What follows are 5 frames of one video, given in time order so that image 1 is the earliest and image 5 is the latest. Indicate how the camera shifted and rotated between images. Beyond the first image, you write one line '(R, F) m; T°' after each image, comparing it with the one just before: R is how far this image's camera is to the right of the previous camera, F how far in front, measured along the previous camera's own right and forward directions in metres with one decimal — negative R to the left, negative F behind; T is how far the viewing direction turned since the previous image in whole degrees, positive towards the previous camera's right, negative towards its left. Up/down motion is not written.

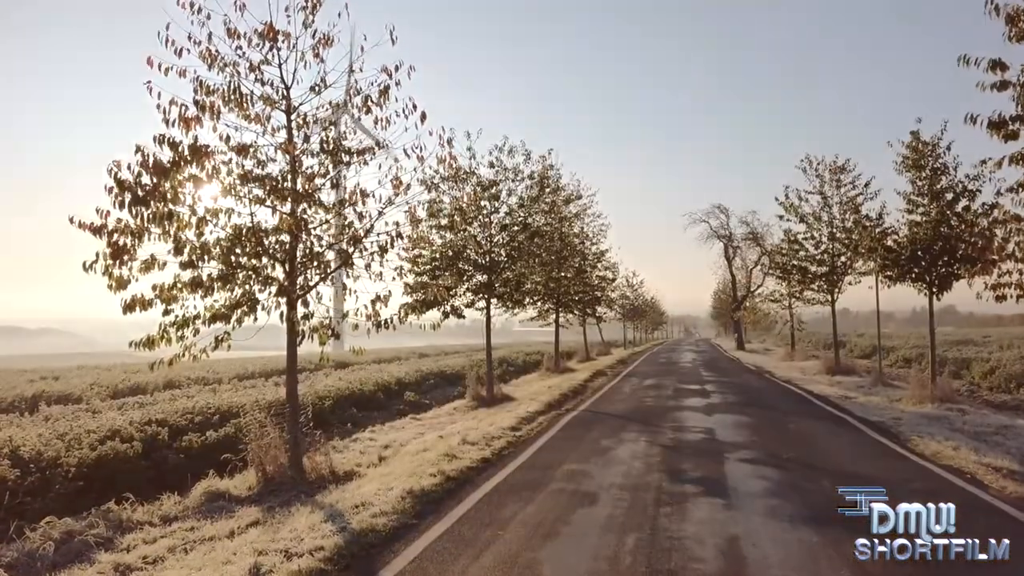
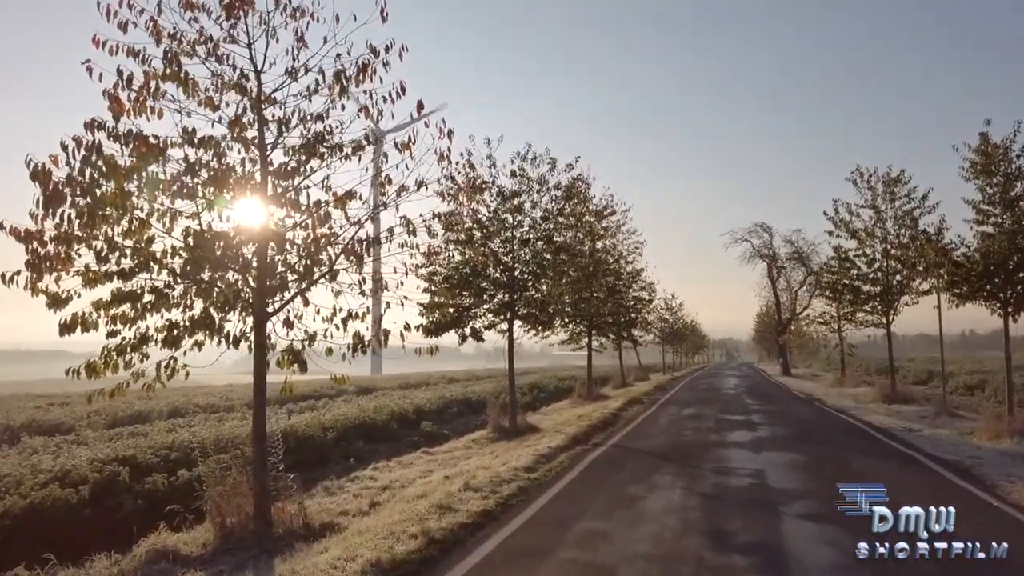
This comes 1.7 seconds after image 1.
(+0.4, +1.8) m; -3°
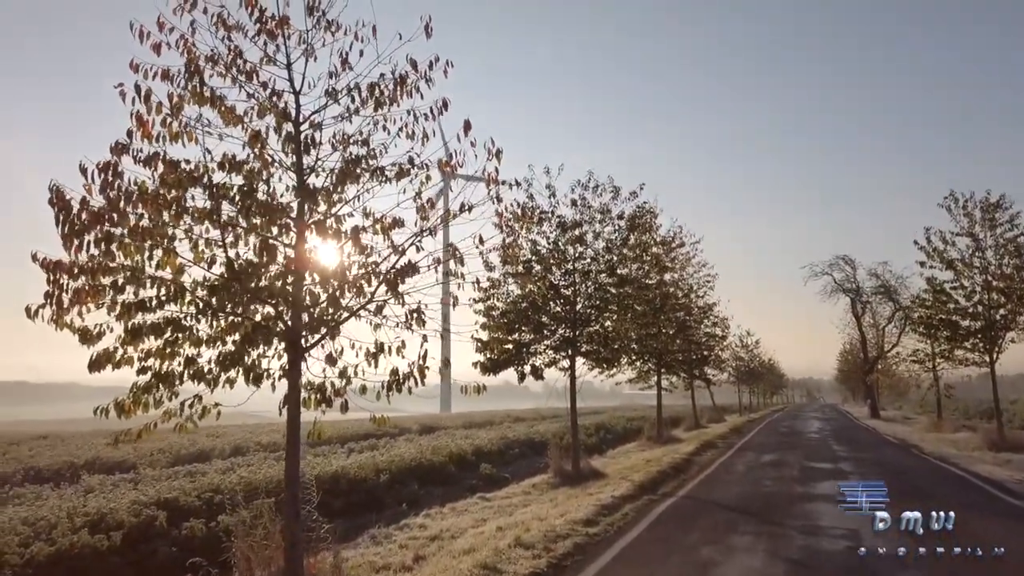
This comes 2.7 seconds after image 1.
(+0.2, +0.9) m; -5°
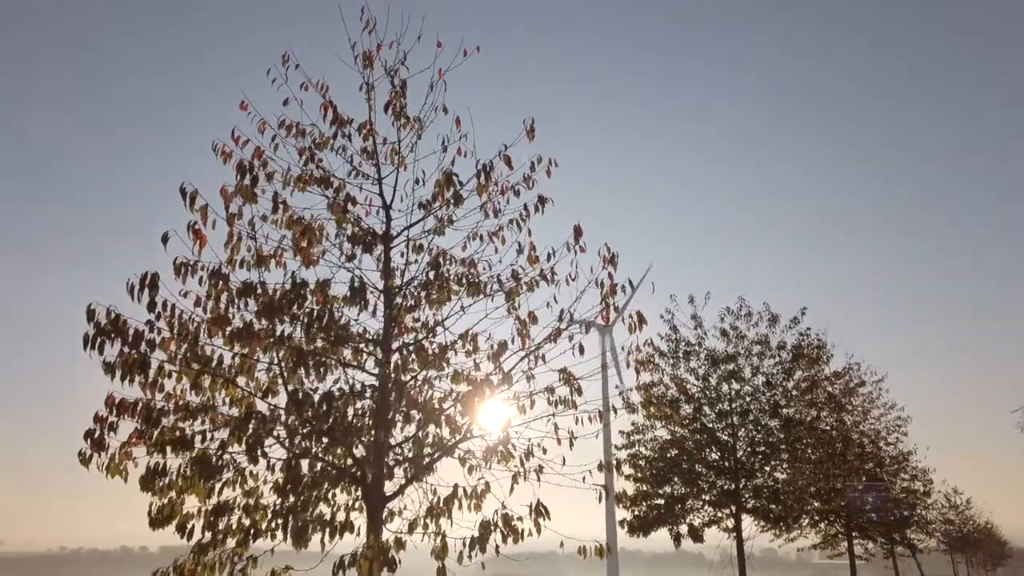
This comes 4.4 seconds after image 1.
(+0.3, +1.6) m; -12°
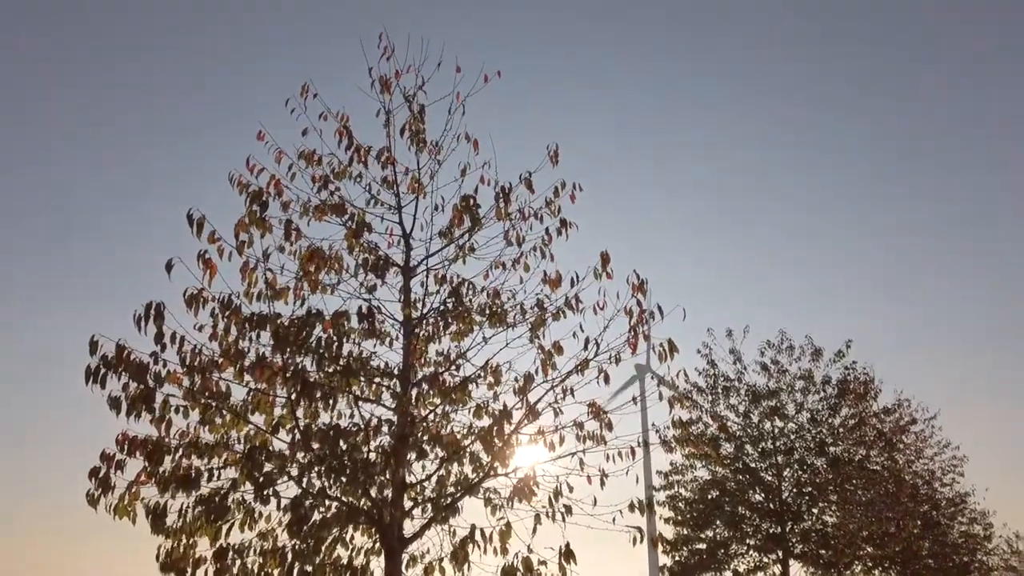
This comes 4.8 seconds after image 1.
(+0.1, +0.3) m; -3°
